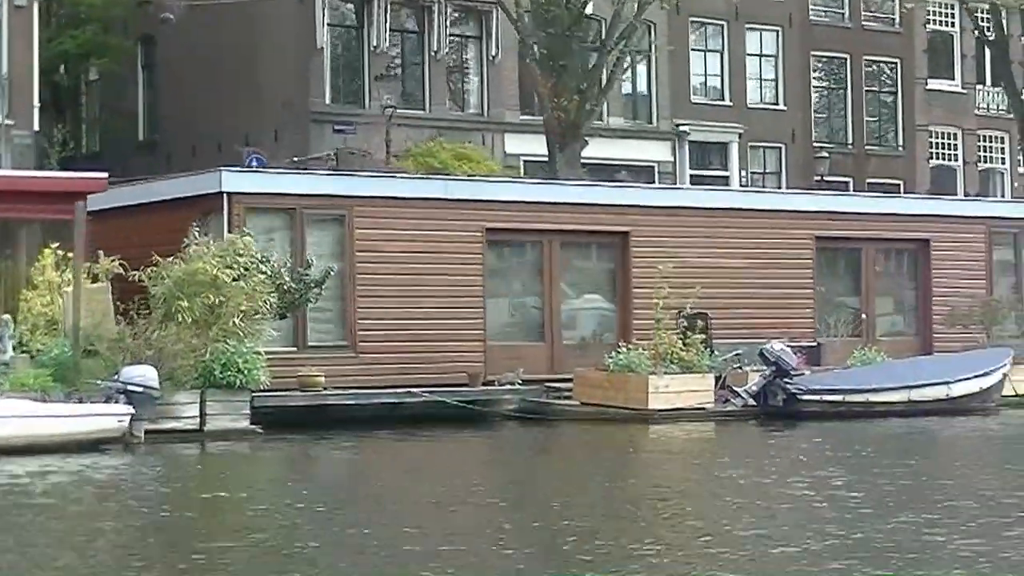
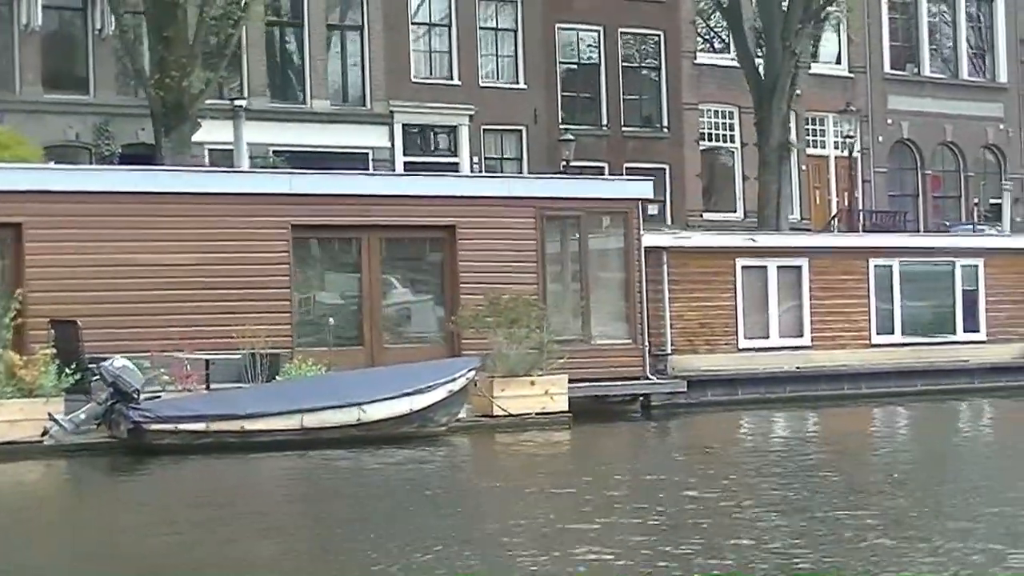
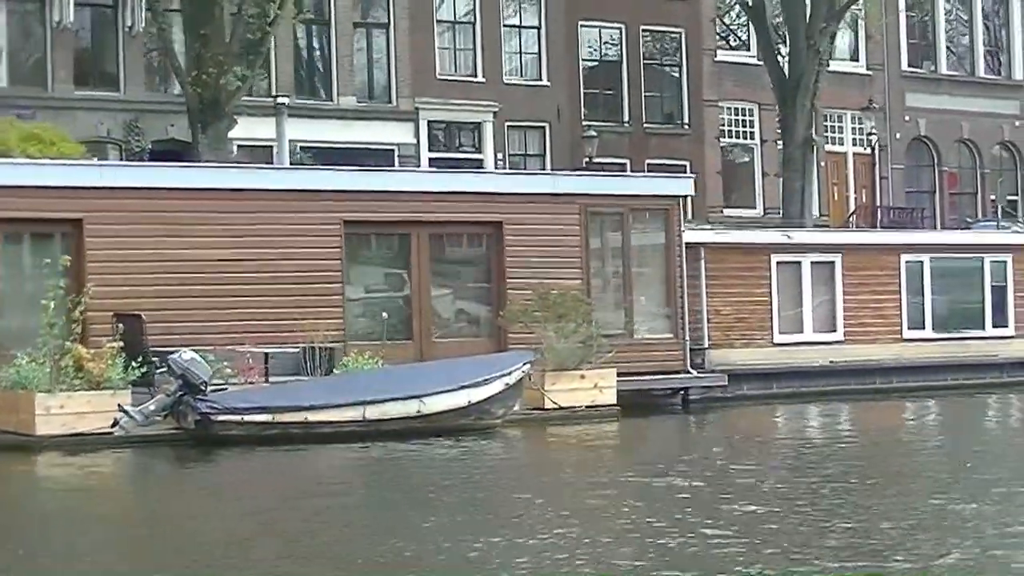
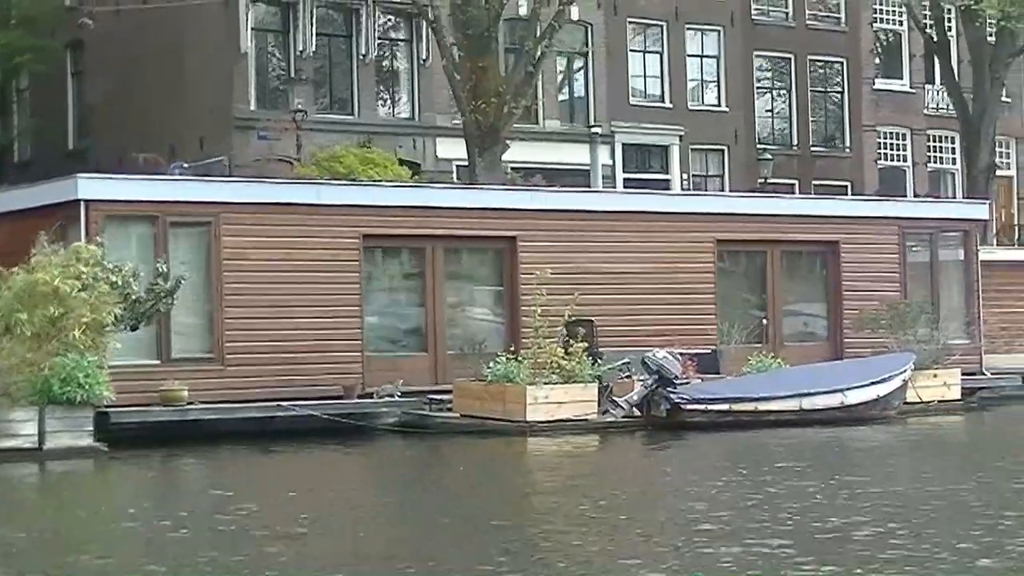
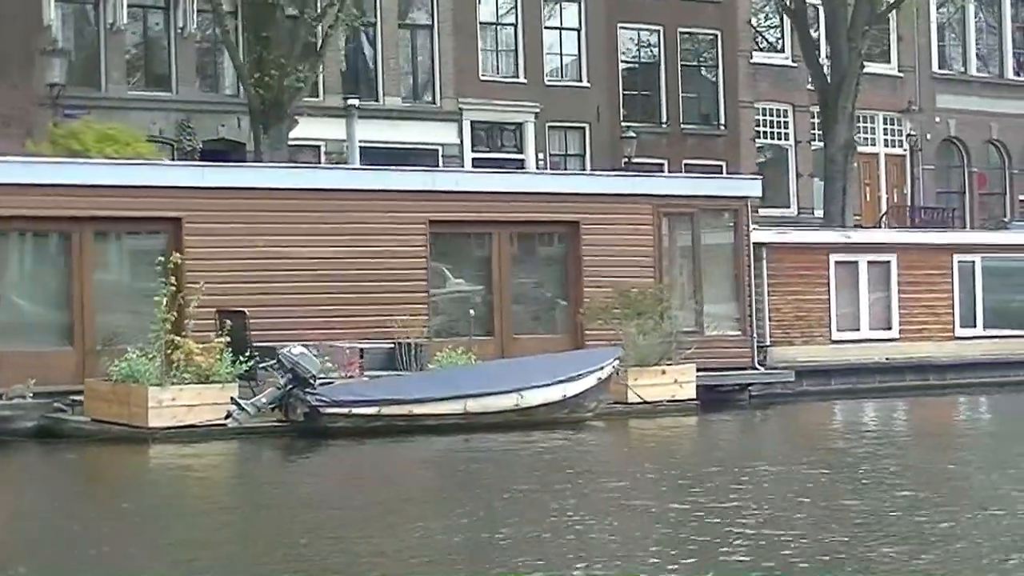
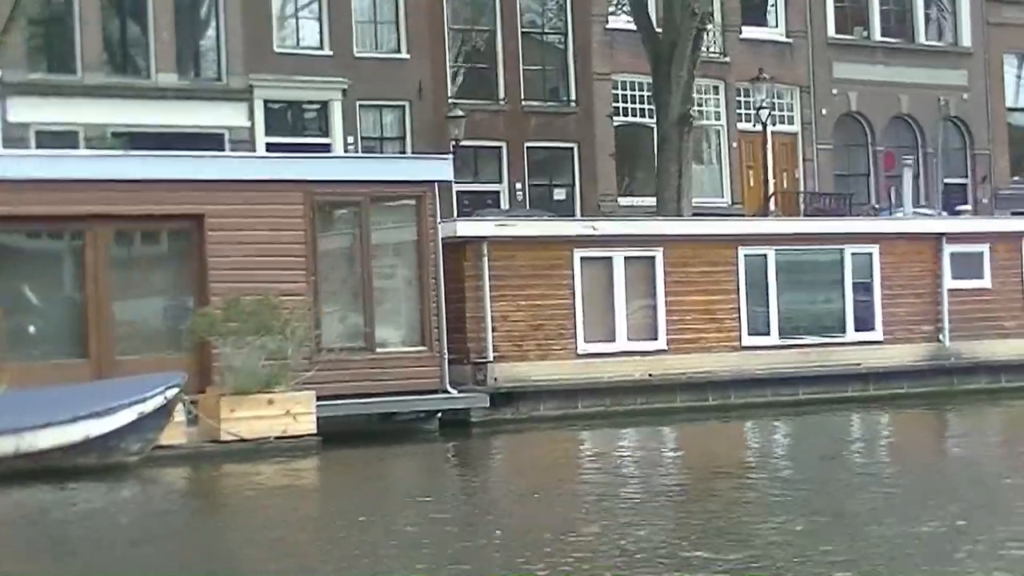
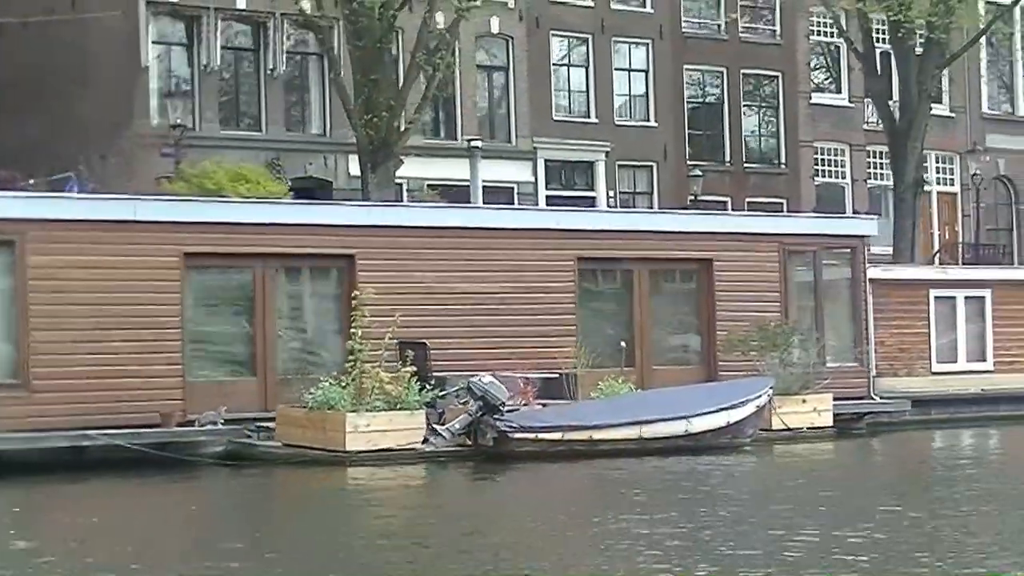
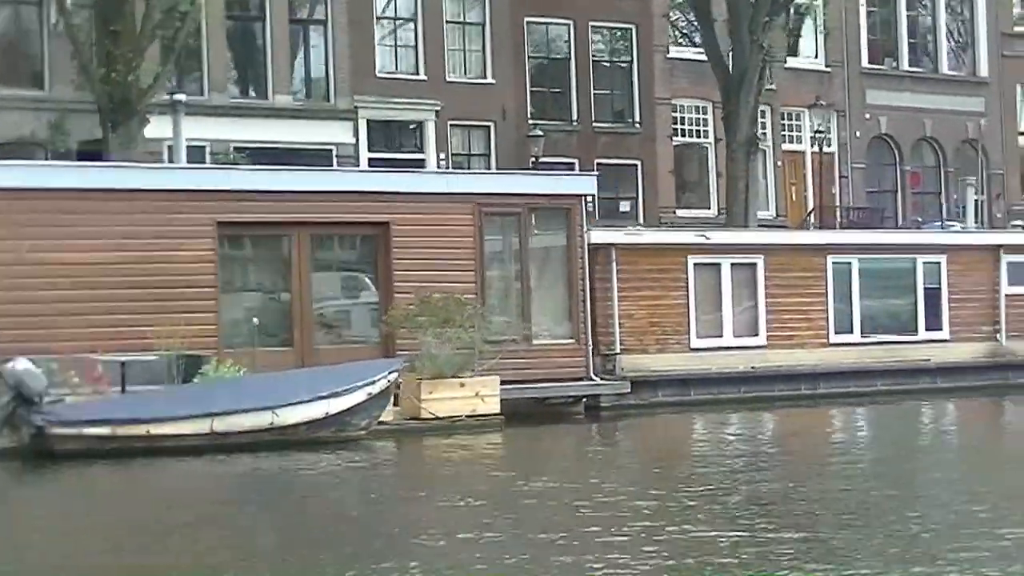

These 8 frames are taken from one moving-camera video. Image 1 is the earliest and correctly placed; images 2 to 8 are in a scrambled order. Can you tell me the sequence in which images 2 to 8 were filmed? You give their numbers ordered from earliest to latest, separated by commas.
4, 7, 5, 3, 2, 8, 6
